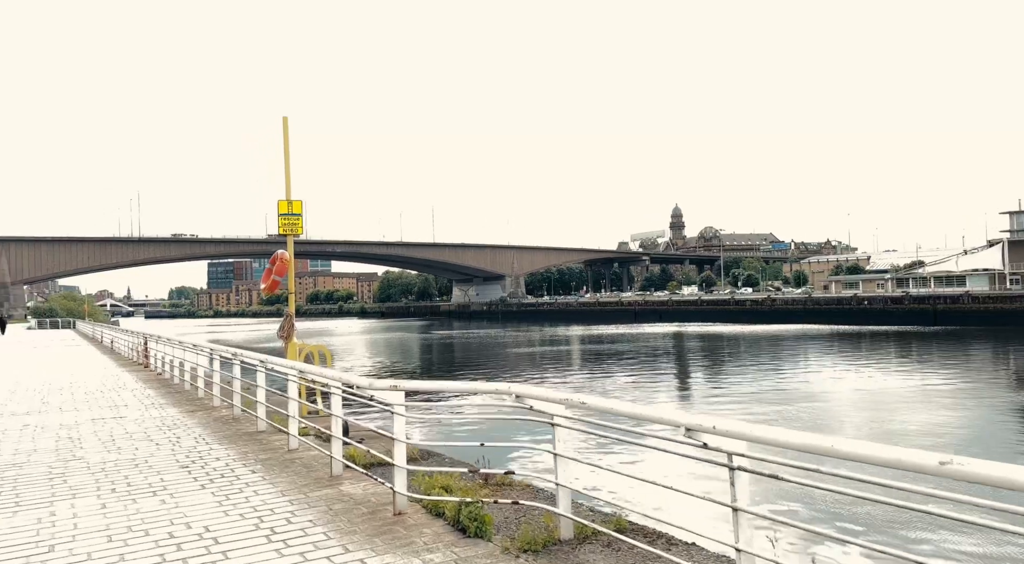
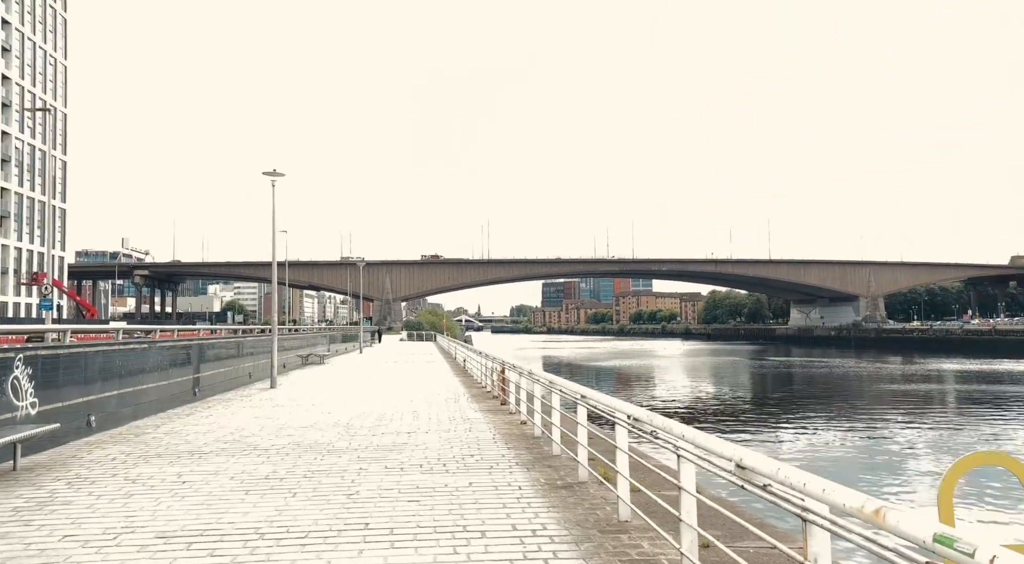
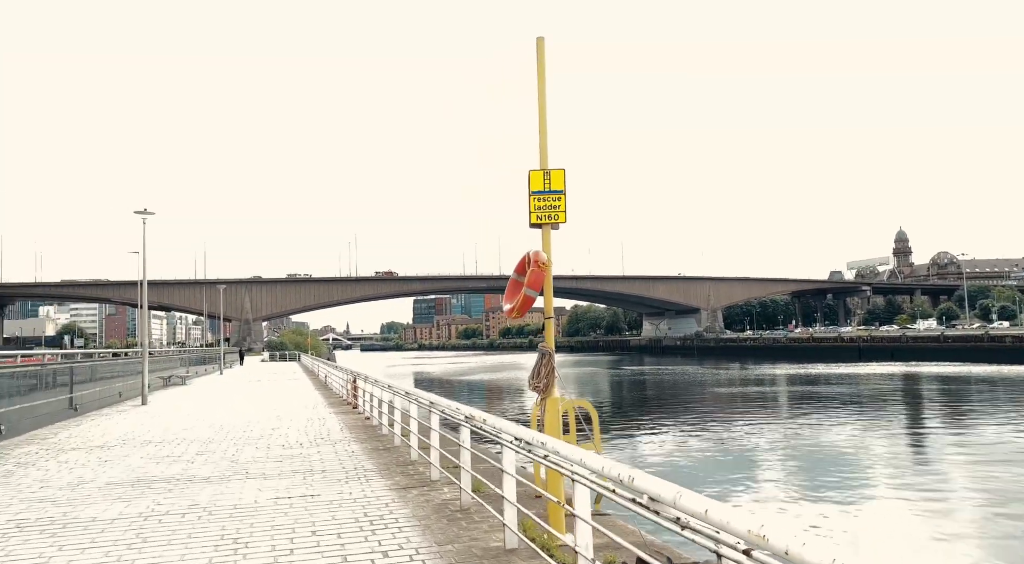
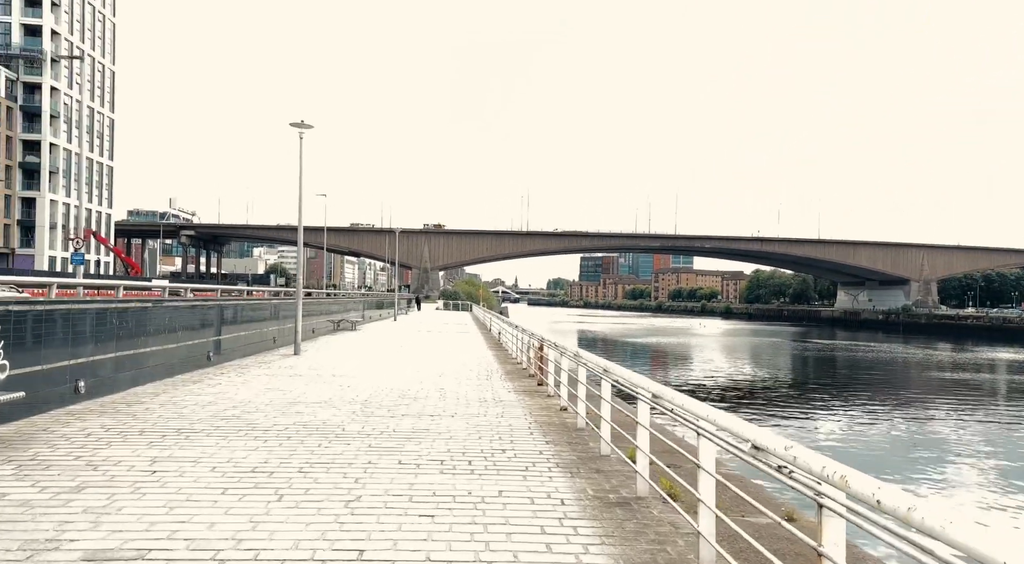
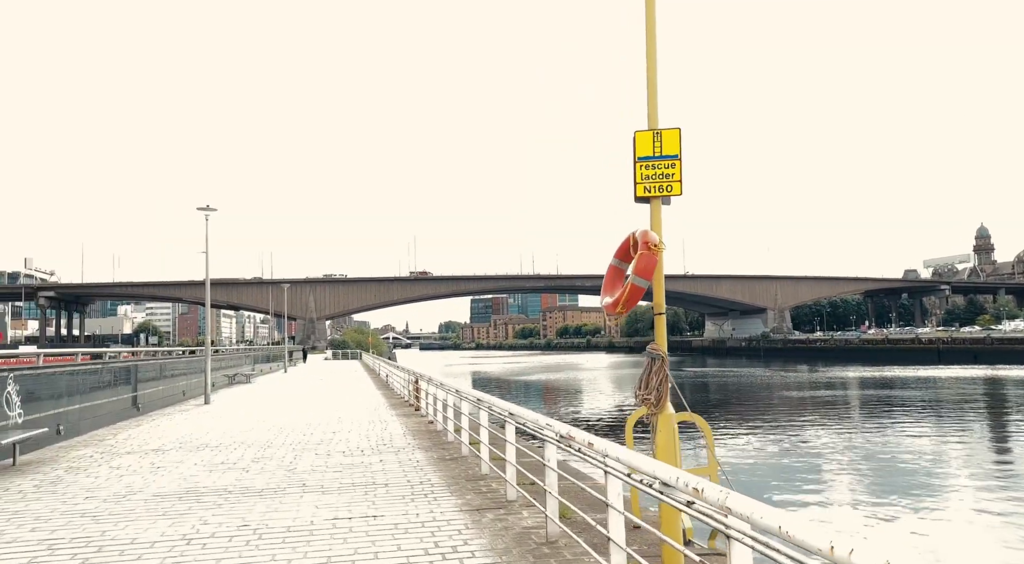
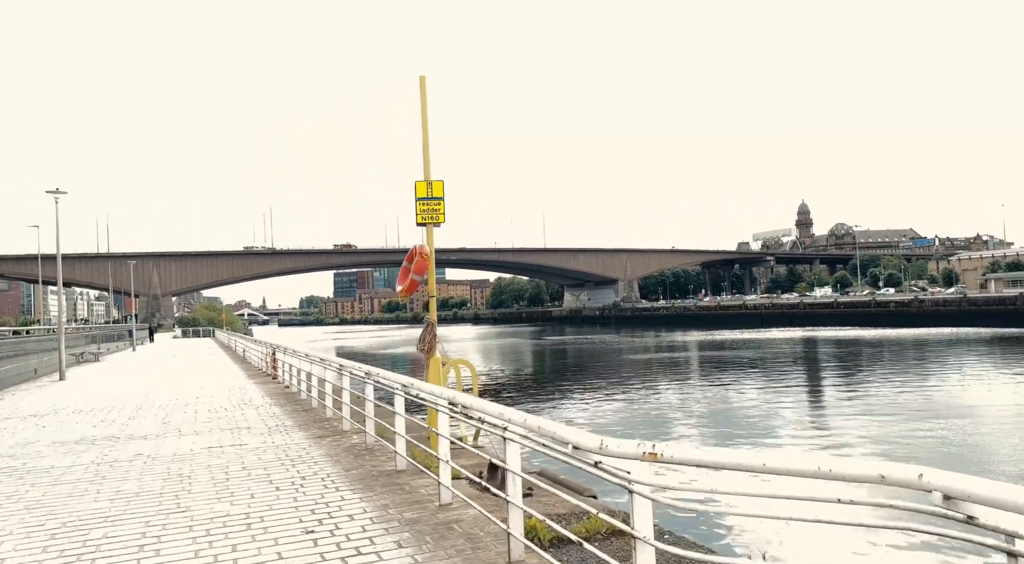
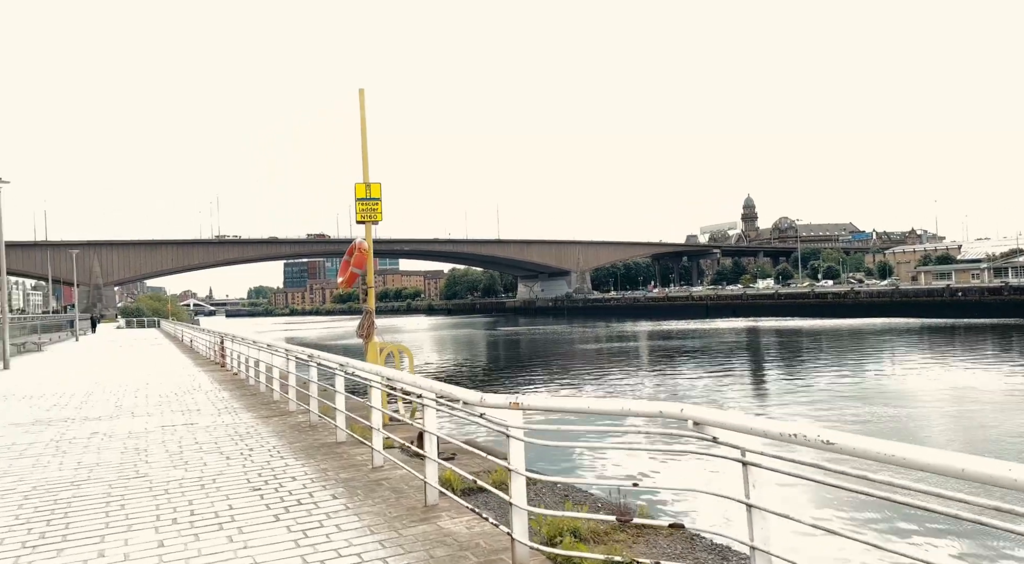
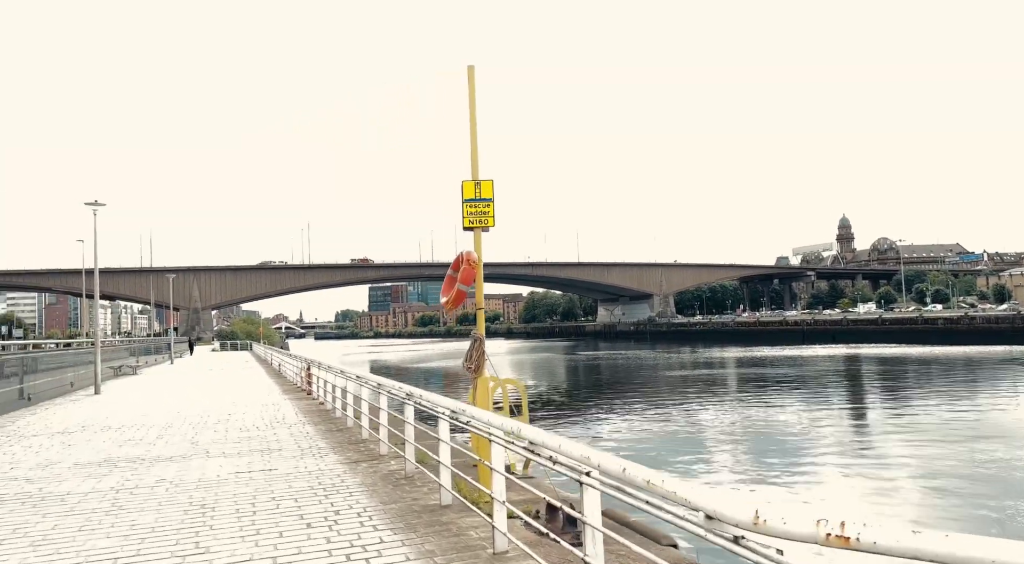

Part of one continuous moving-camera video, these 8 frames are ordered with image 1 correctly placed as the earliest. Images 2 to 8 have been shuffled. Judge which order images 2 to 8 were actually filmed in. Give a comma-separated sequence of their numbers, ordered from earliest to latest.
7, 6, 8, 3, 5, 2, 4
